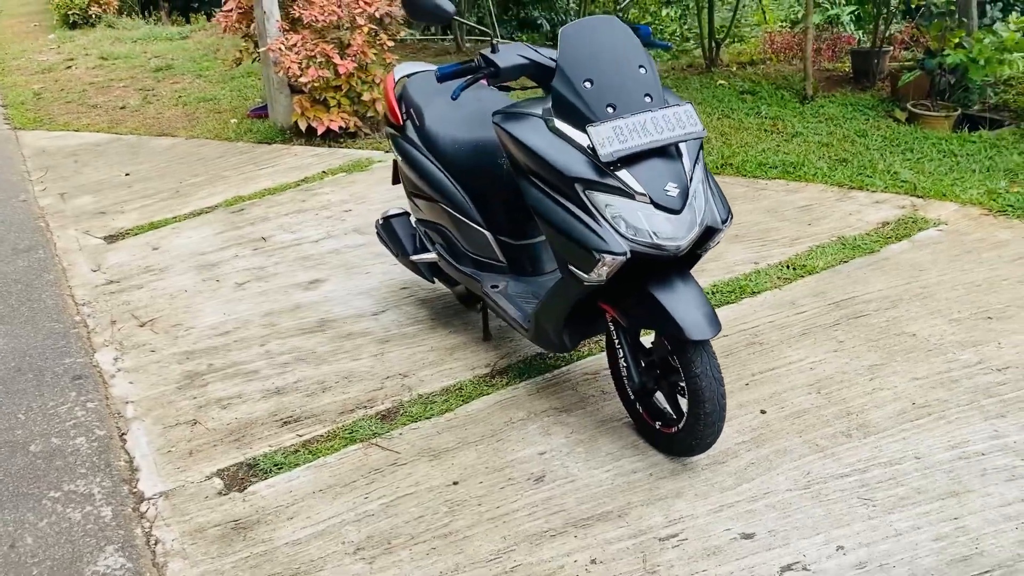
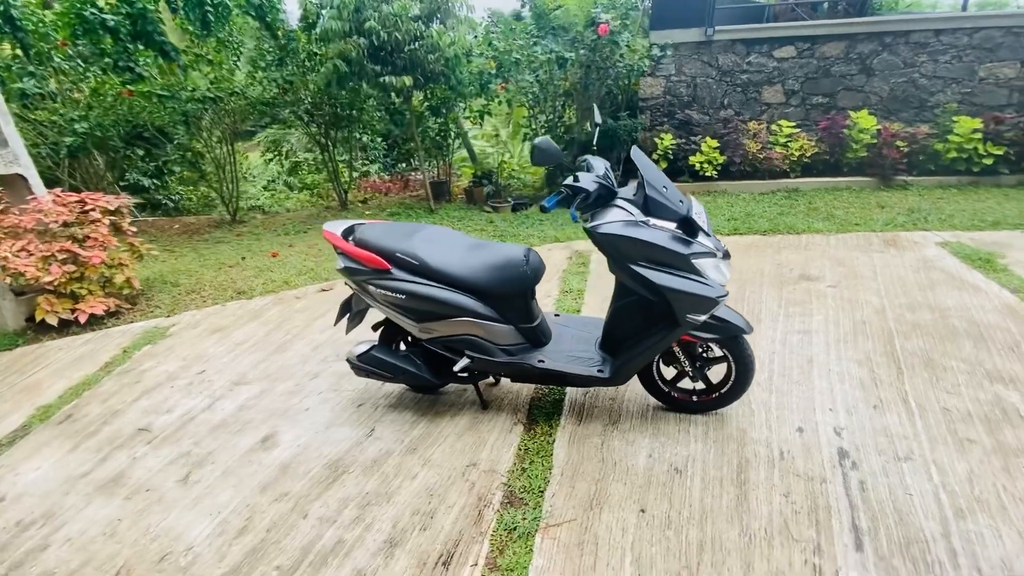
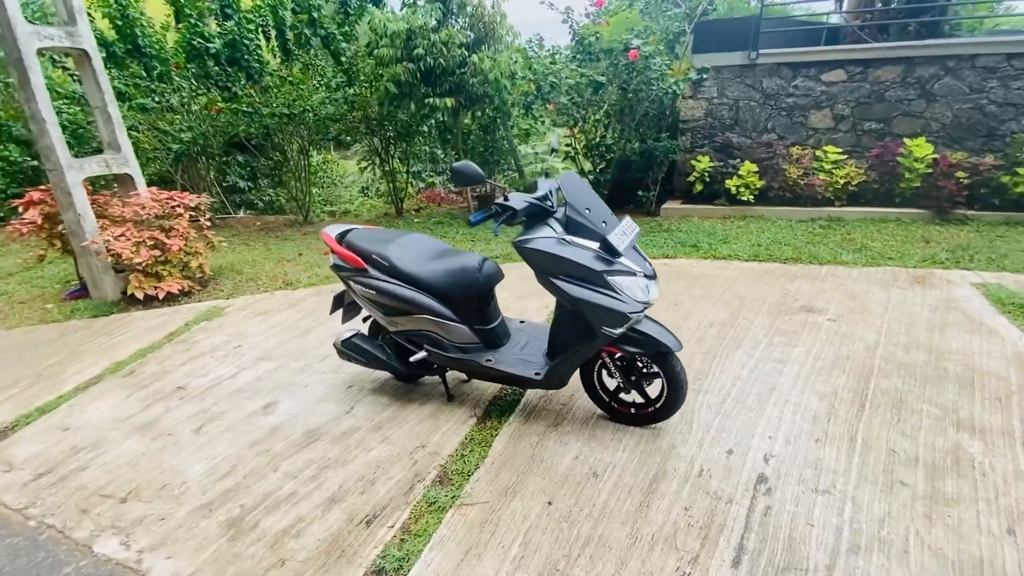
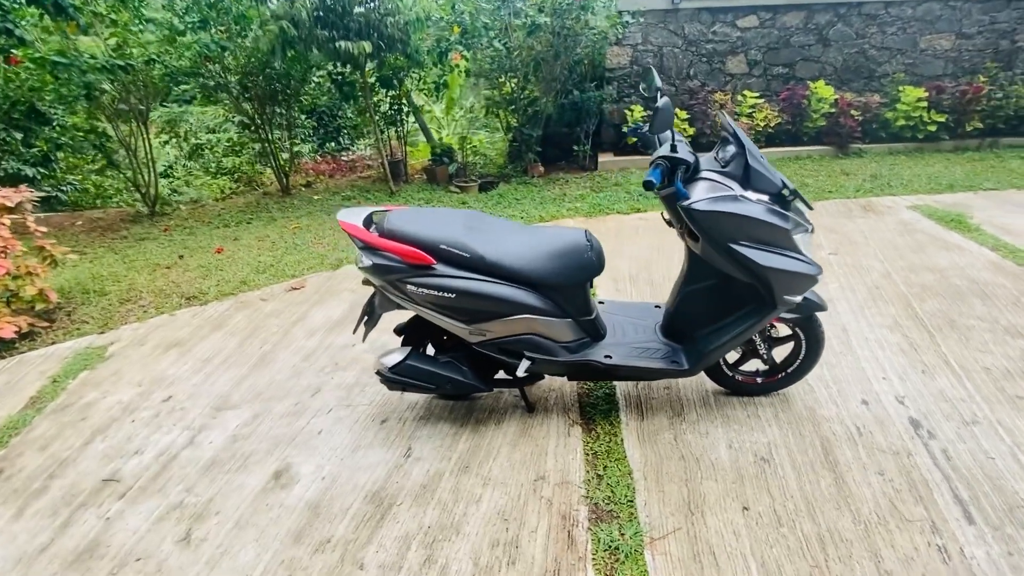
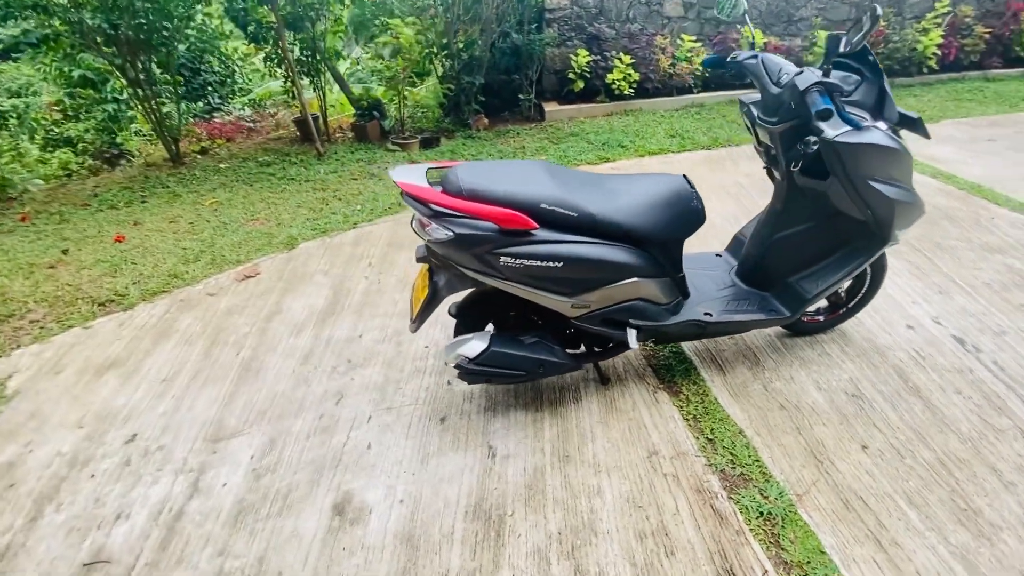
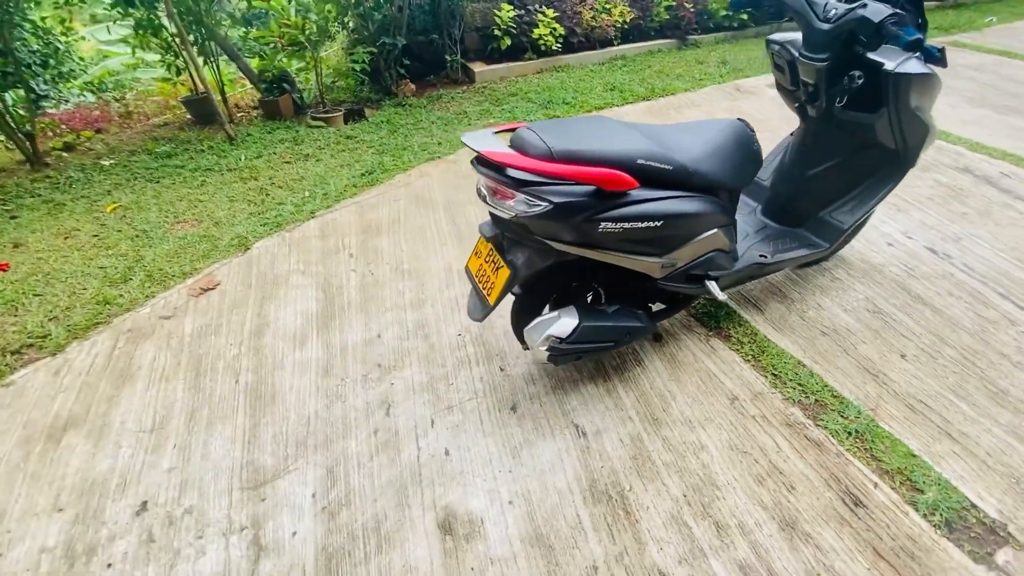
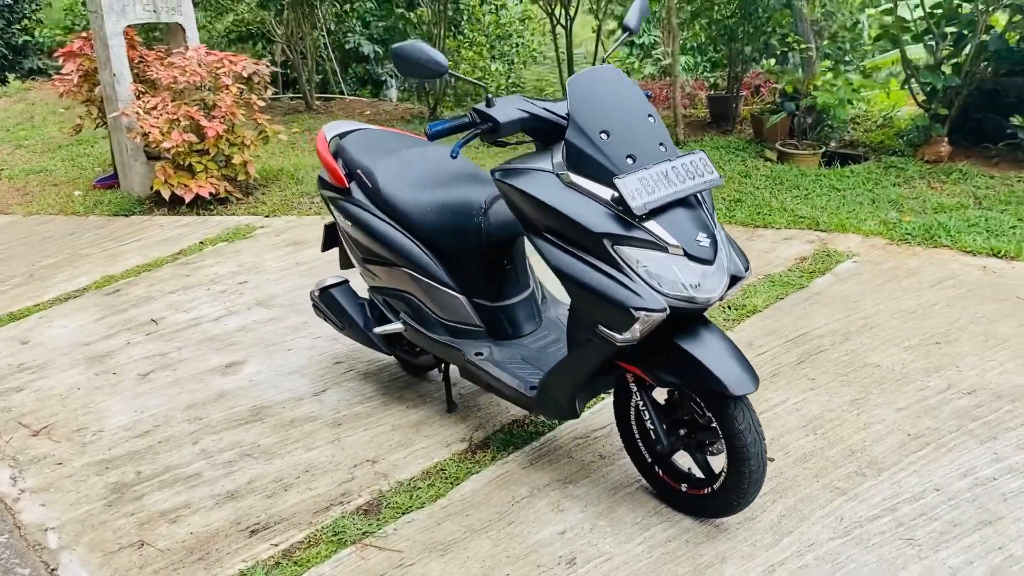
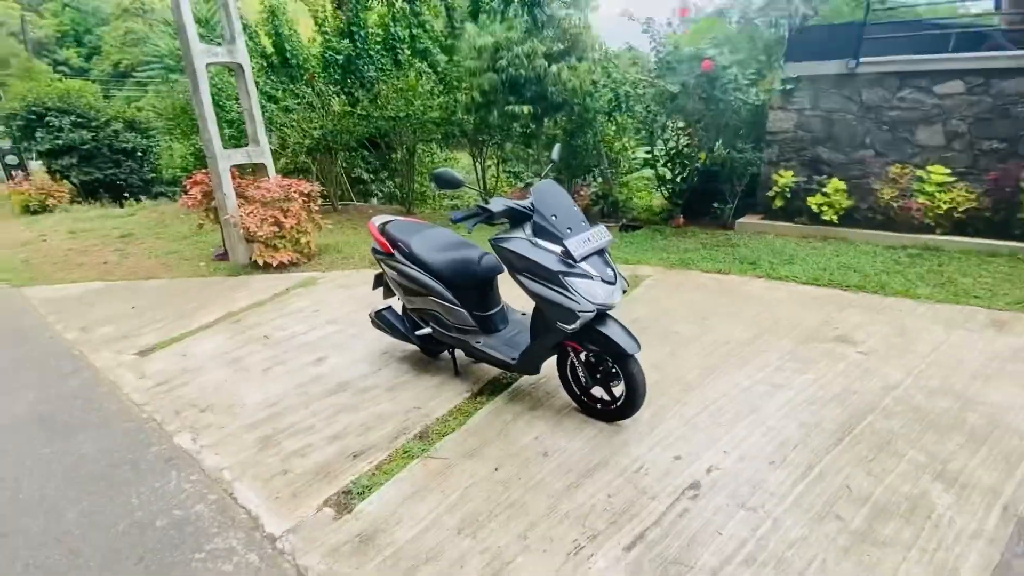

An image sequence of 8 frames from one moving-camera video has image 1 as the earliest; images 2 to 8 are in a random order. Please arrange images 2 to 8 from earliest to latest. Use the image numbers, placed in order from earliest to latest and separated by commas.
7, 8, 3, 2, 4, 5, 6
